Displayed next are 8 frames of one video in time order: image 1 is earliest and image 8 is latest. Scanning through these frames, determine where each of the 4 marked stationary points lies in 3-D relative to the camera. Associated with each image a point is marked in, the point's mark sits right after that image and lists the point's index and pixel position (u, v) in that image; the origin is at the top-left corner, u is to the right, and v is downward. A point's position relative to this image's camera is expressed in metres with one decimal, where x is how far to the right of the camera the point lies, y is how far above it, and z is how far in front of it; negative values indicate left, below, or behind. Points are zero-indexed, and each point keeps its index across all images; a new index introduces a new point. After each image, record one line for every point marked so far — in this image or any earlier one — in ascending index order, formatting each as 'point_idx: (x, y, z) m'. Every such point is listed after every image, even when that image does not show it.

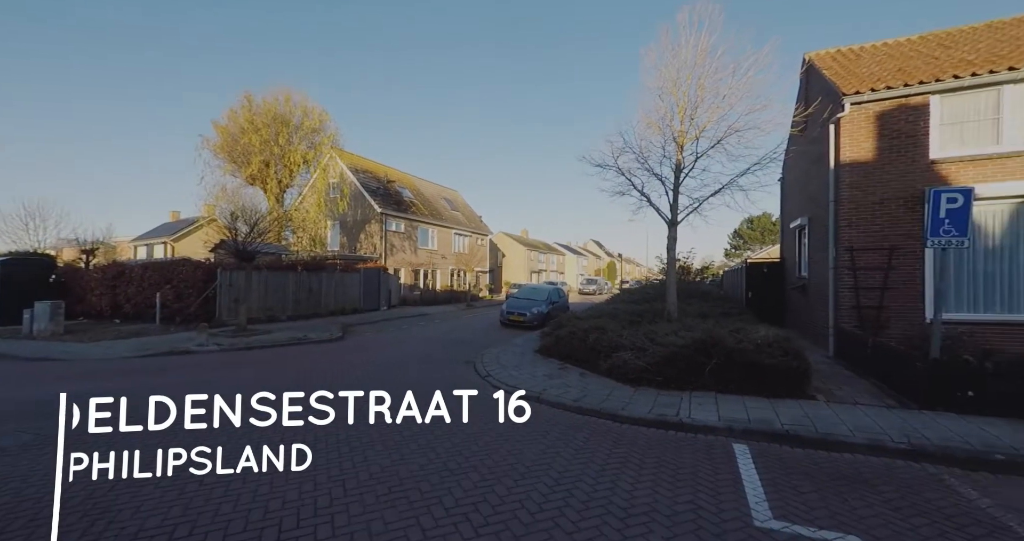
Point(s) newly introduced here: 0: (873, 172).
0: (+6.8, +1.9, +9.1) m
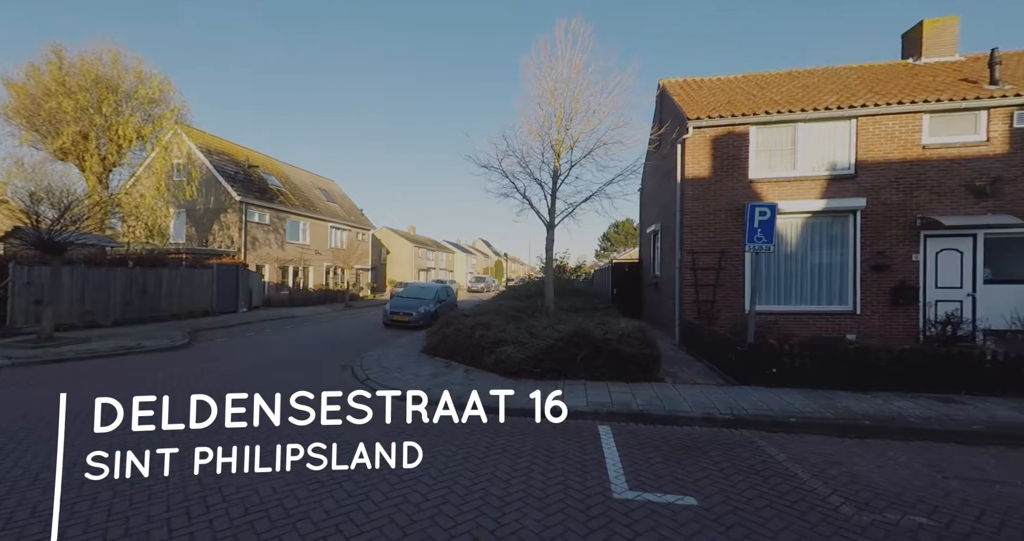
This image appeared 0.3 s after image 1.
0: (+4.4, +1.9, +10.7) m
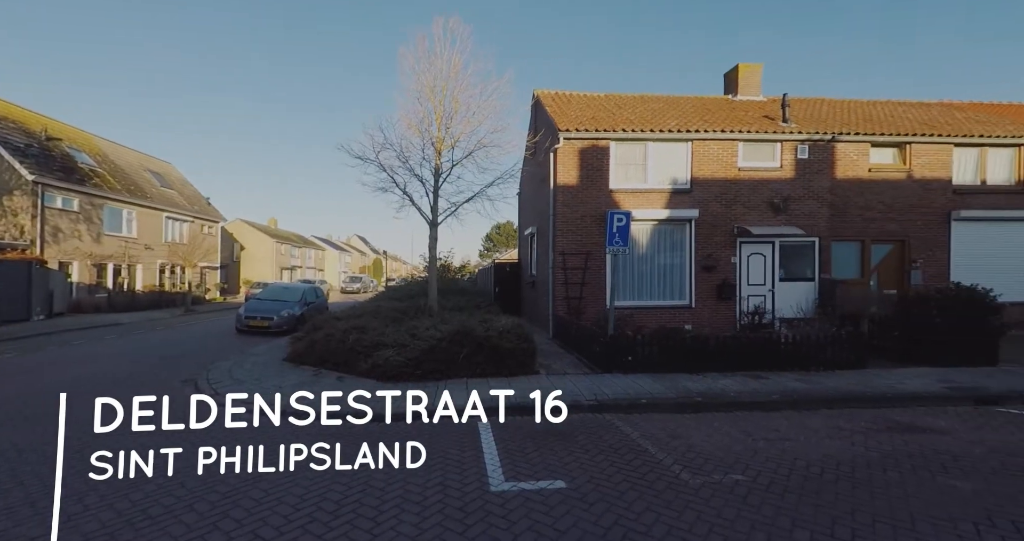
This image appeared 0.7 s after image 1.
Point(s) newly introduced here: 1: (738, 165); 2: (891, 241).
0: (+1.6, +1.9, +11.6) m
1: (+5.8, +2.7, +12.2) m
2: (+10.3, +0.8, +13.1) m
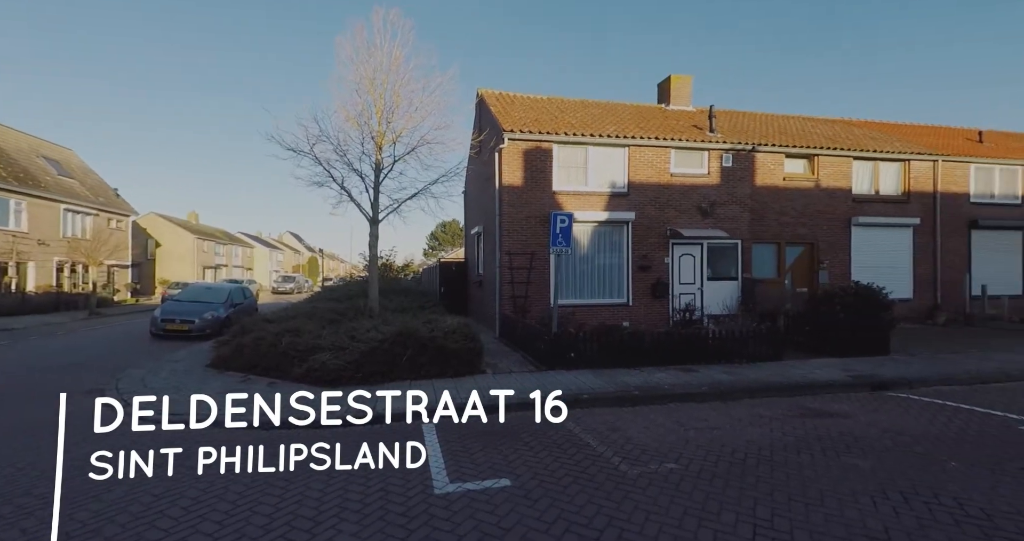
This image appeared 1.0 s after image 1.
0: (+0.2, +1.9, +11.8) m
1: (+4.3, +2.7, +12.9) m
2: (+8.7, +0.8, +14.4) m
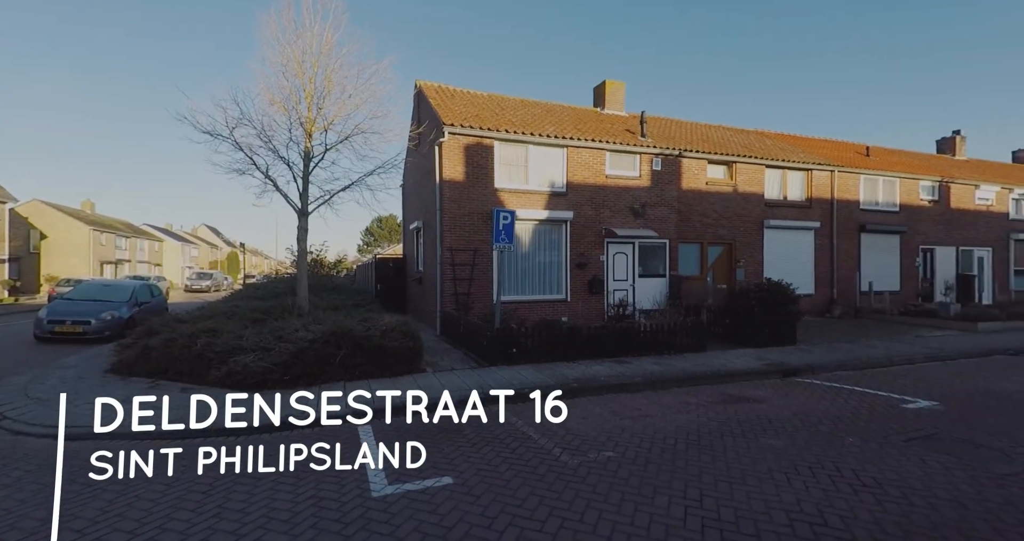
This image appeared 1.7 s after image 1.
0: (-1.3, +2.0, +11.8) m
1: (+2.6, +2.8, +13.5) m
2: (+6.8, +0.9, +15.5) m
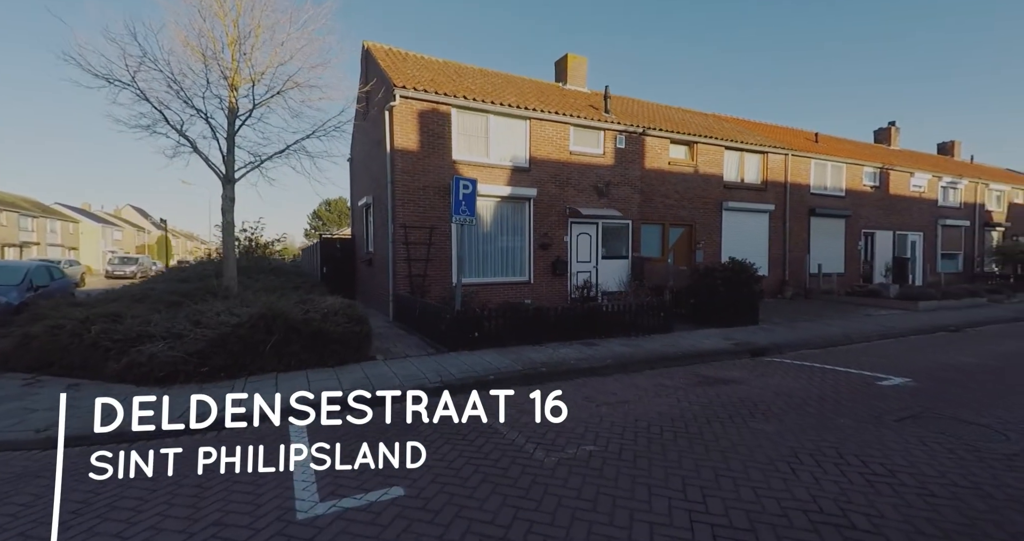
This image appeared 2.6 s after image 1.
0: (-2.2, +2.4, +10.9) m
1: (+1.5, +3.3, +12.9) m
2: (+5.5, +1.5, +15.4) m
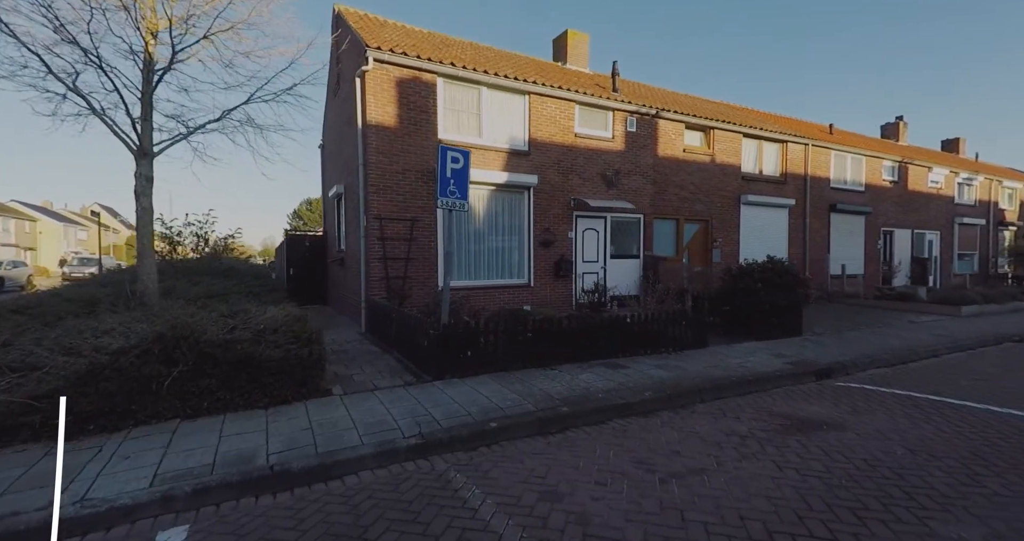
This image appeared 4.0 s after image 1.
0: (-2.2, +2.4, +9.0) m
1: (+1.4, +3.3, +11.1) m
2: (+5.3, +1.4, +13.7) m
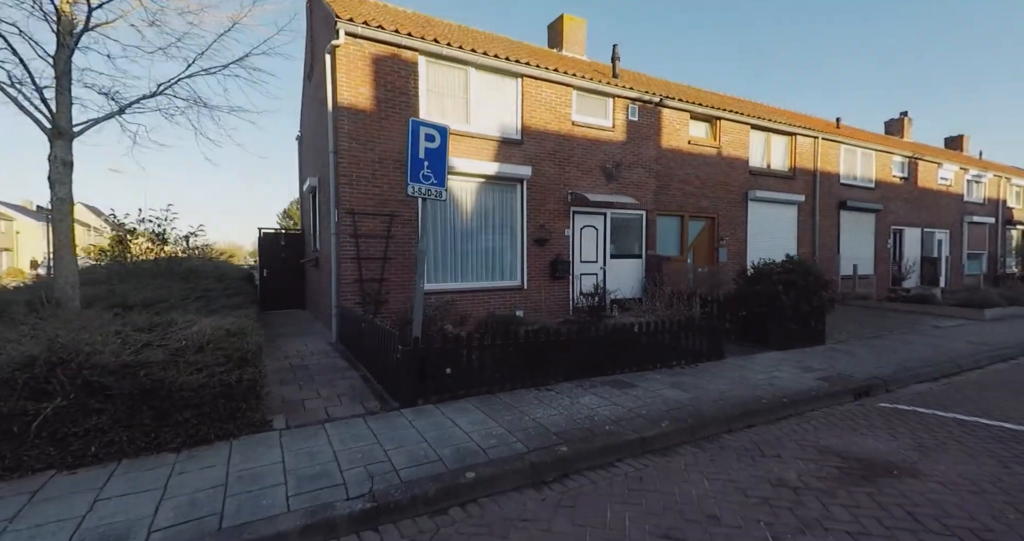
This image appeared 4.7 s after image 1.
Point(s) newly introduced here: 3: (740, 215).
0: (-2.4, +2.4, +8.0) m
1: (+1.3, +3.2, +10.1) m
2: (+5.1, +1.4, +12.8) m
3: (+6.4, +1.6, +13.3) m
